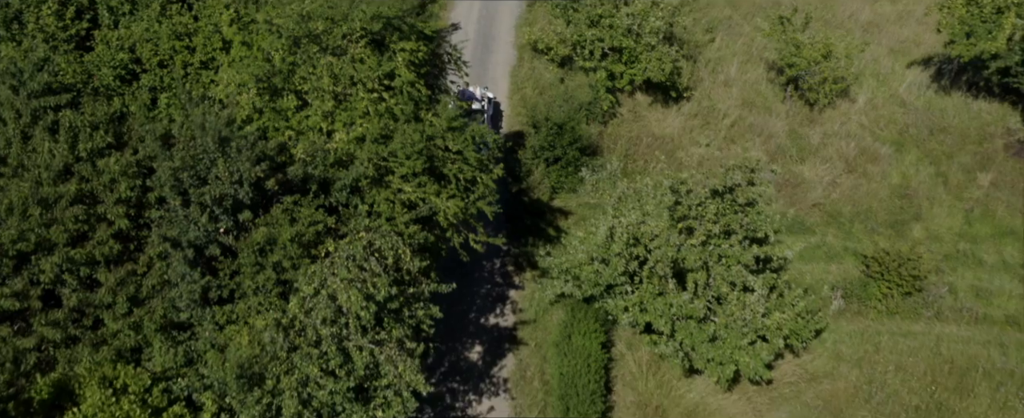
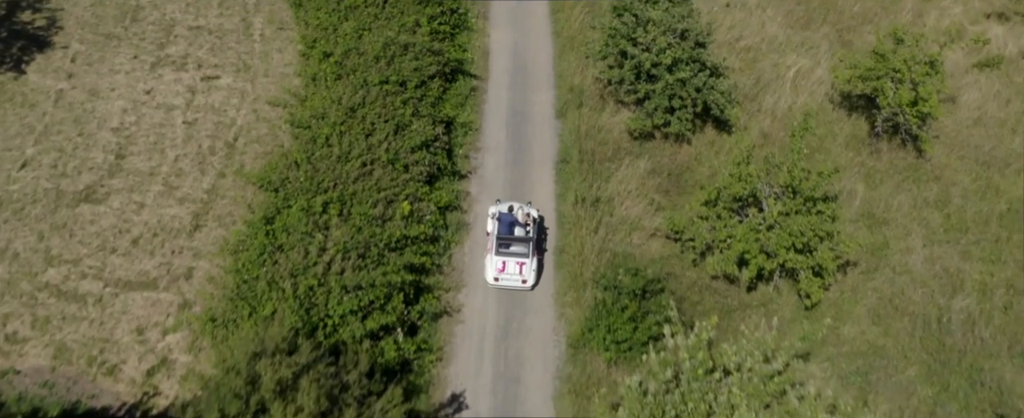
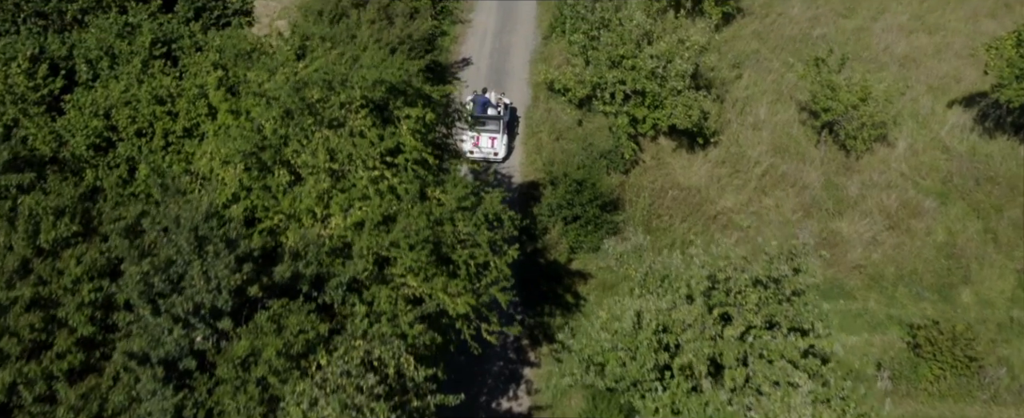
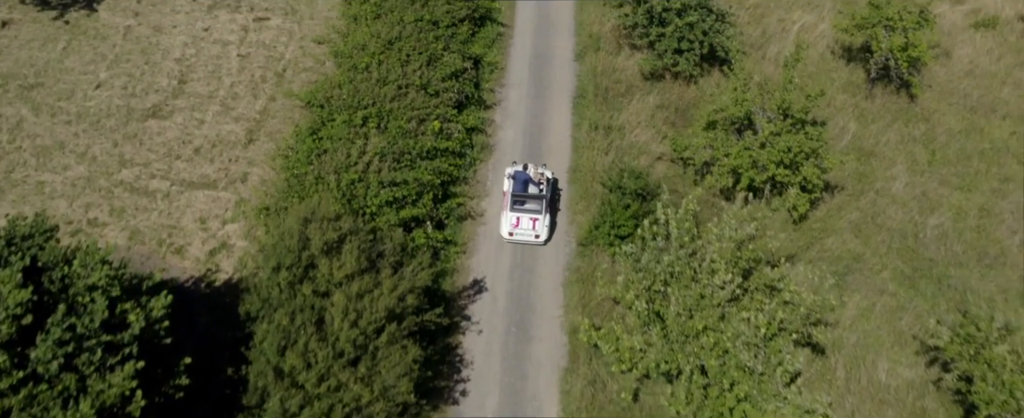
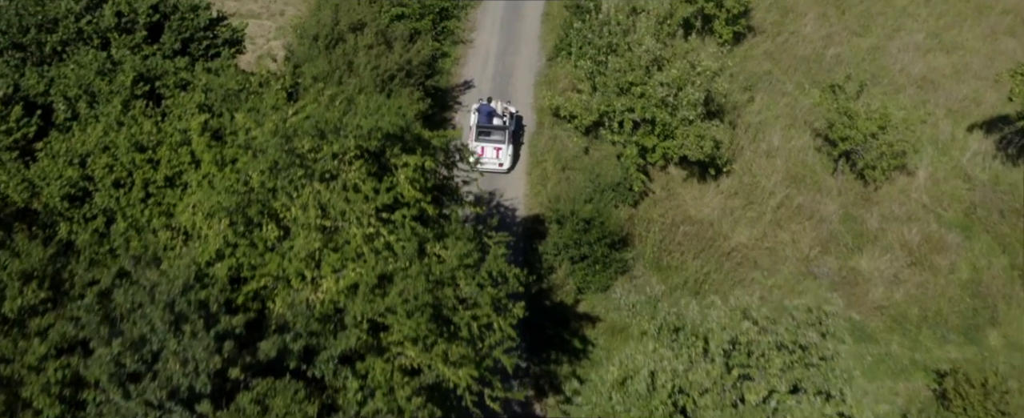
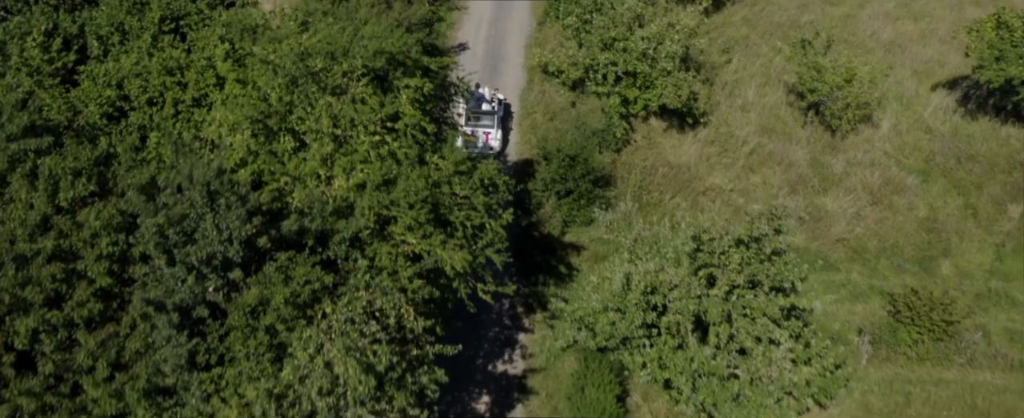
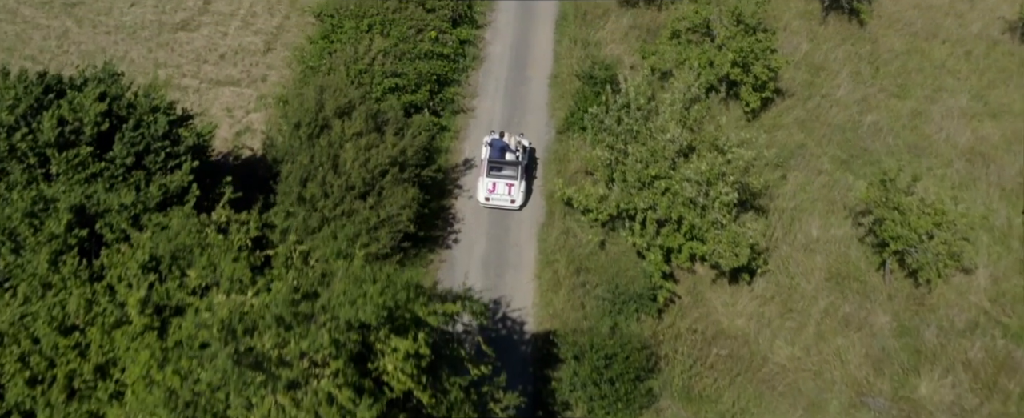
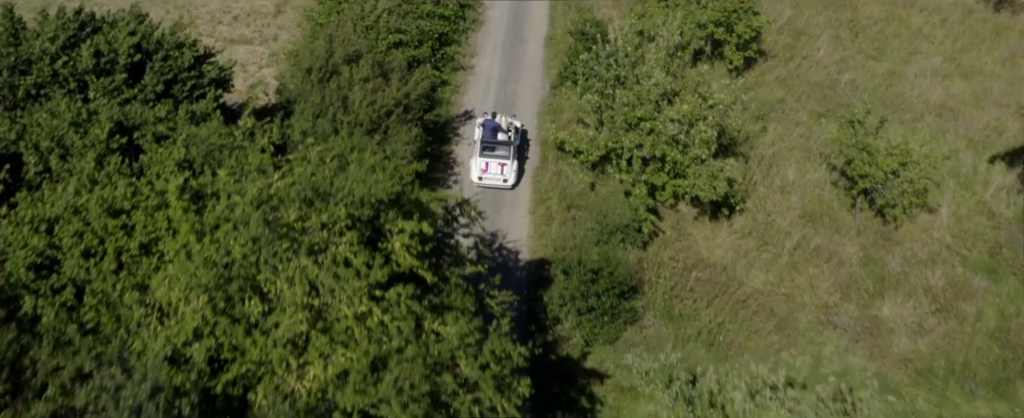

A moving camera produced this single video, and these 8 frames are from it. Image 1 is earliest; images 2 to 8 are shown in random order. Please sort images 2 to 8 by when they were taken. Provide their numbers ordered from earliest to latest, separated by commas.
6, 3, 5, 8, 7, 4, 2
